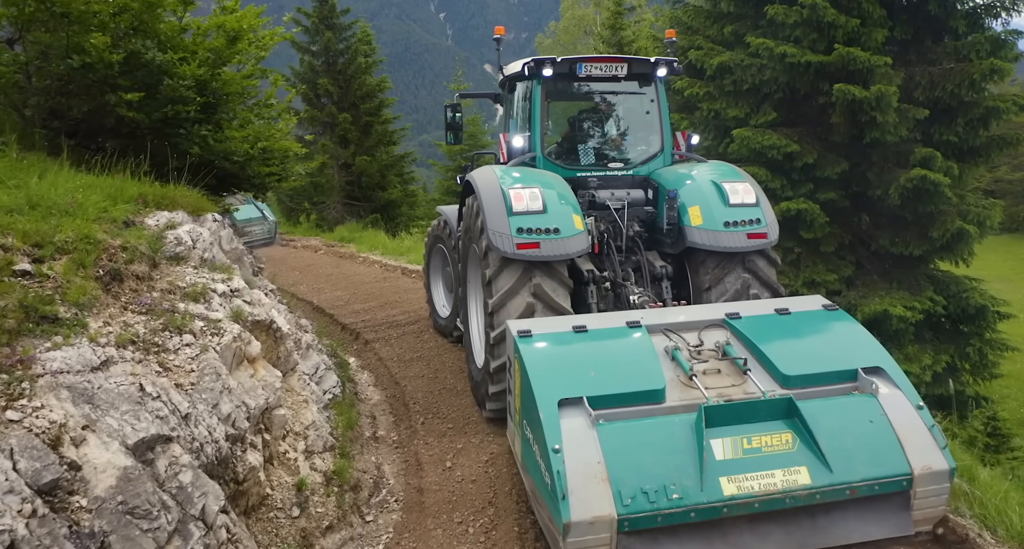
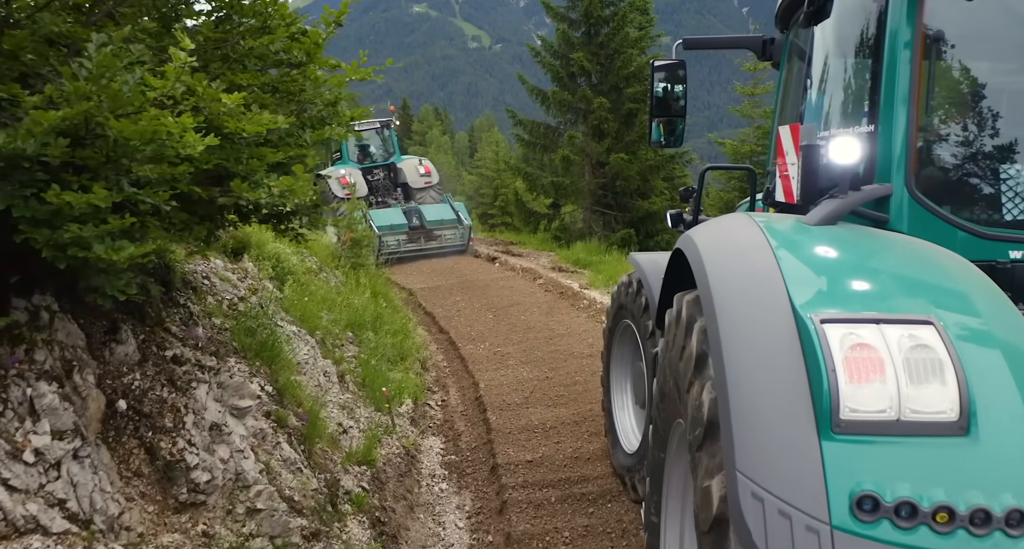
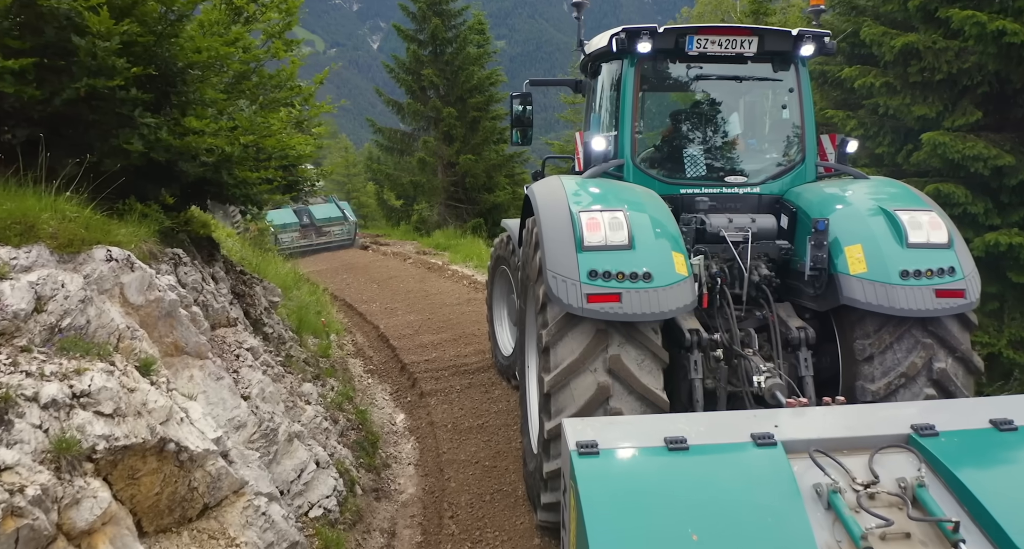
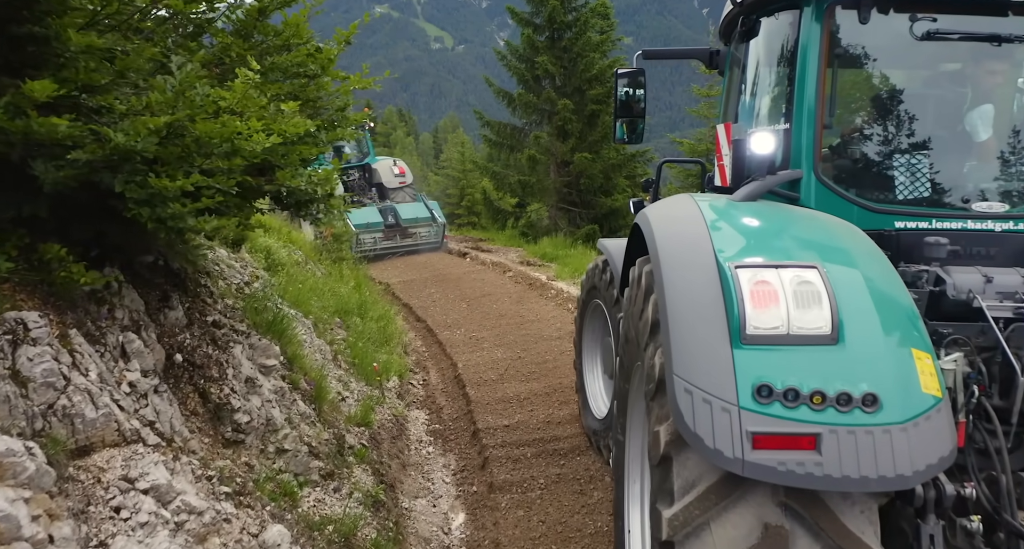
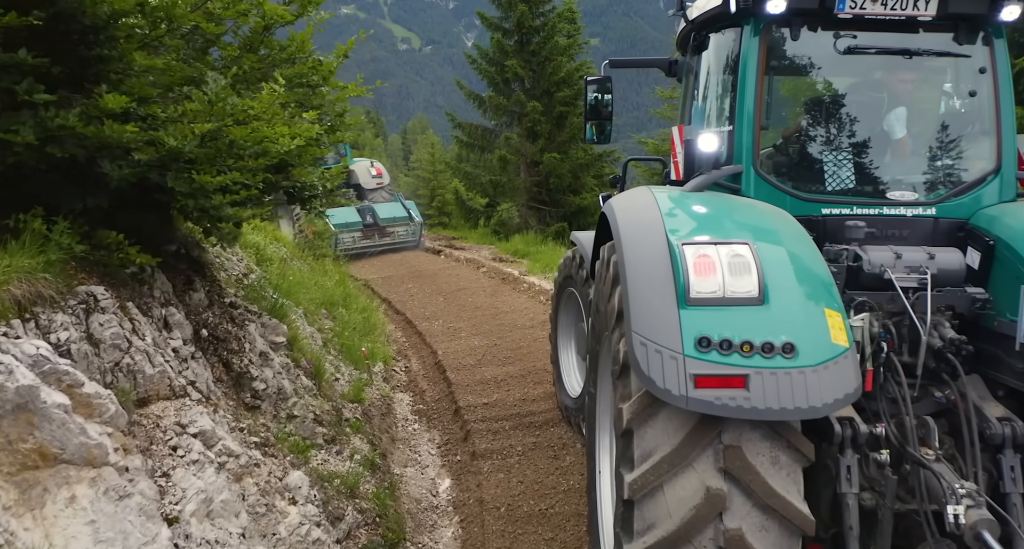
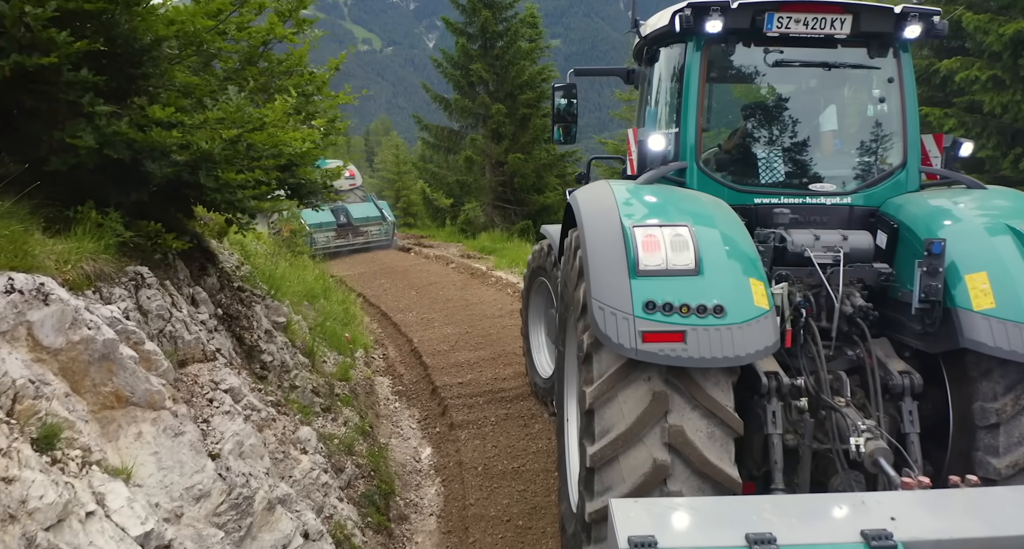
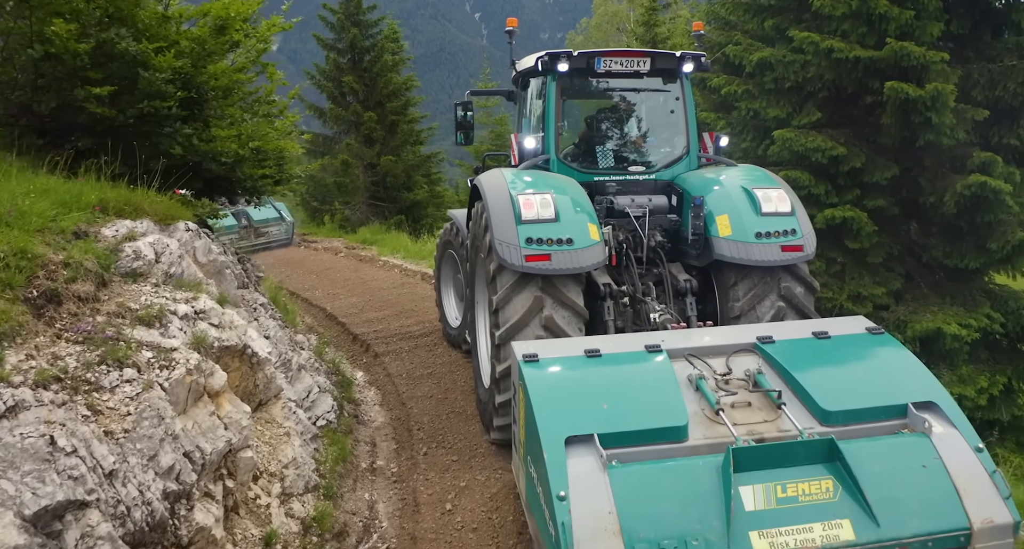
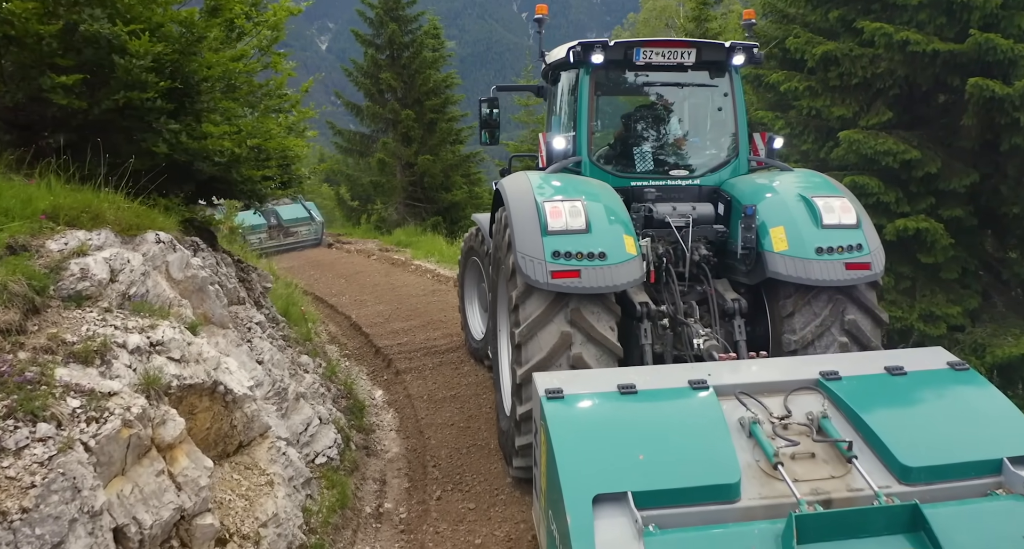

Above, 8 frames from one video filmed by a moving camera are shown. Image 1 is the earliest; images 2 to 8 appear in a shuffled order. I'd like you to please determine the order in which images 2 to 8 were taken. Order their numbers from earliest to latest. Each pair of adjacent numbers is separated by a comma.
7, 8, 3, 6, 5, 4, 2
